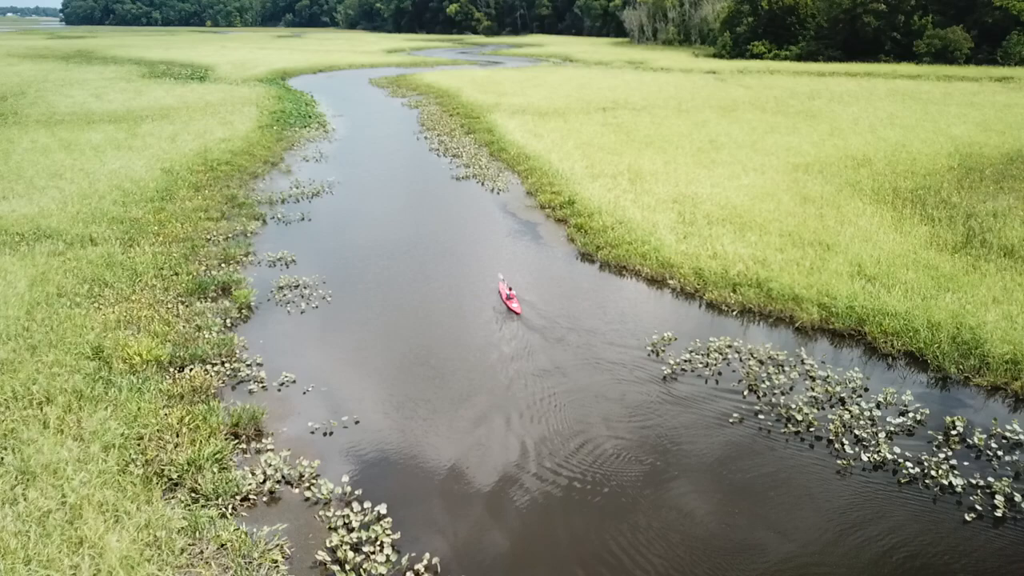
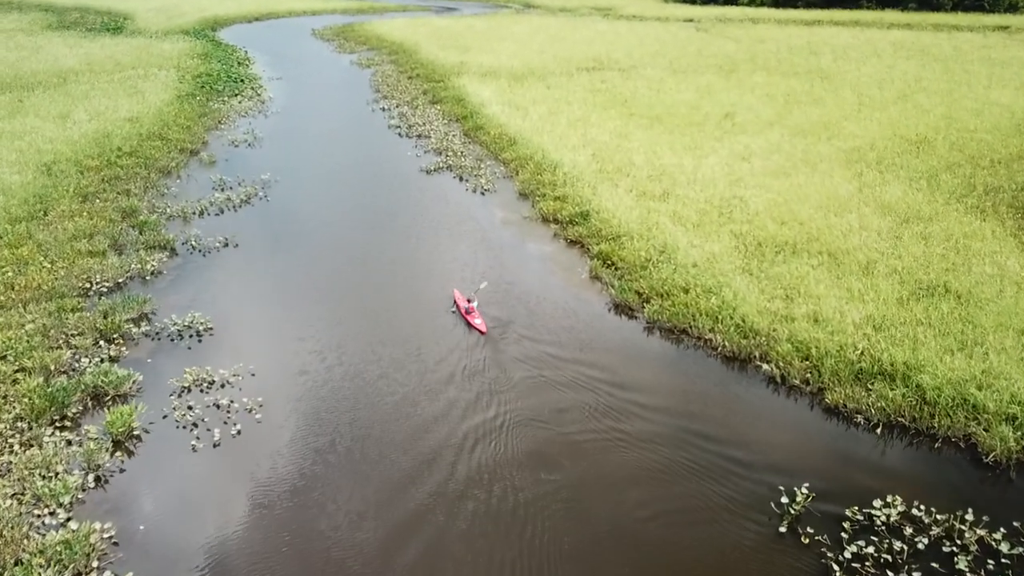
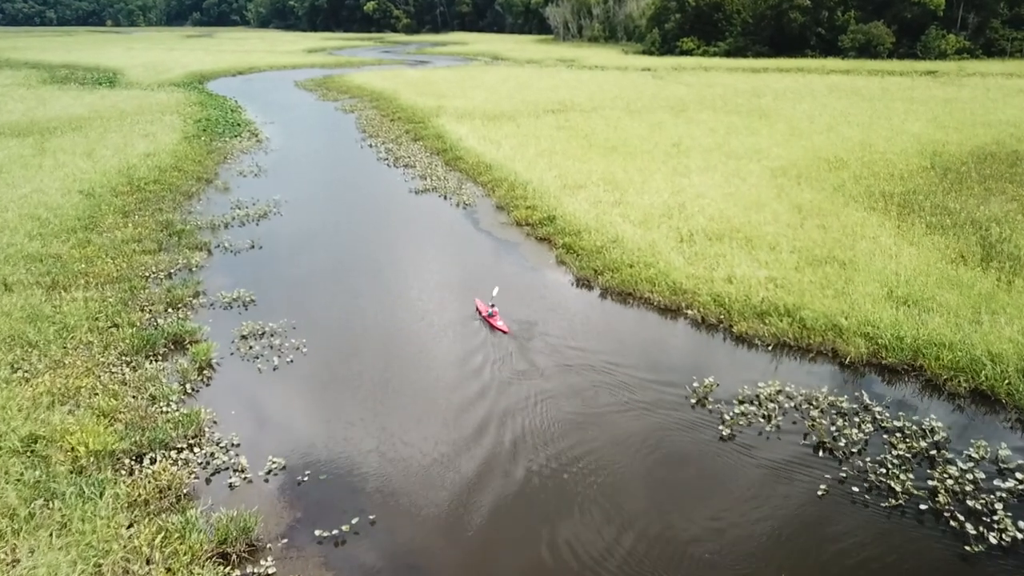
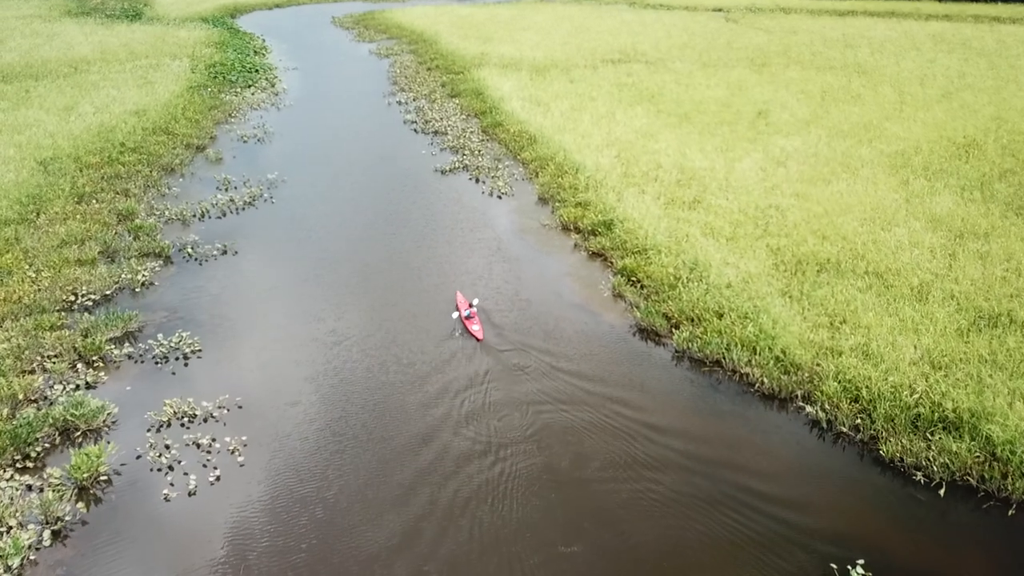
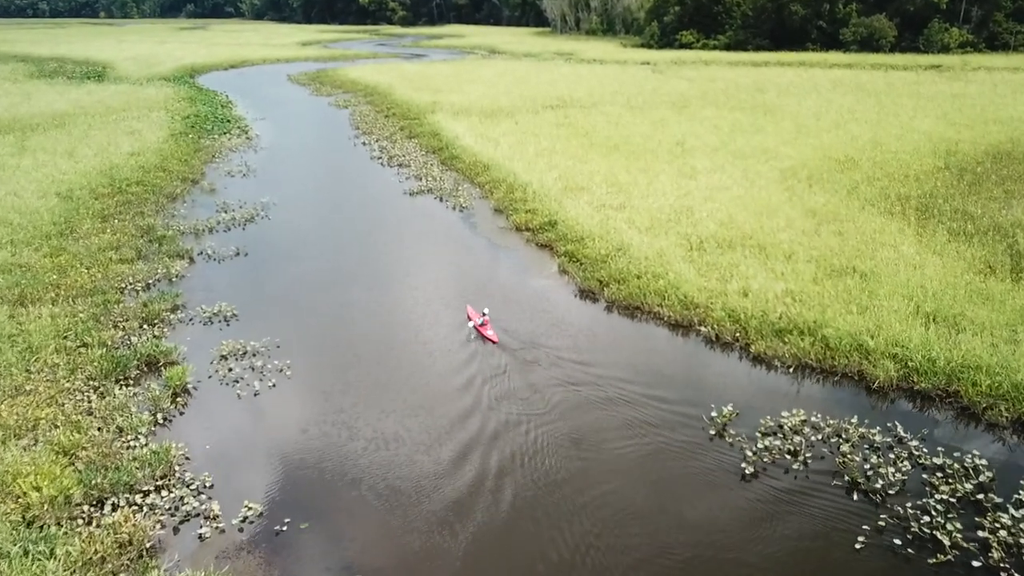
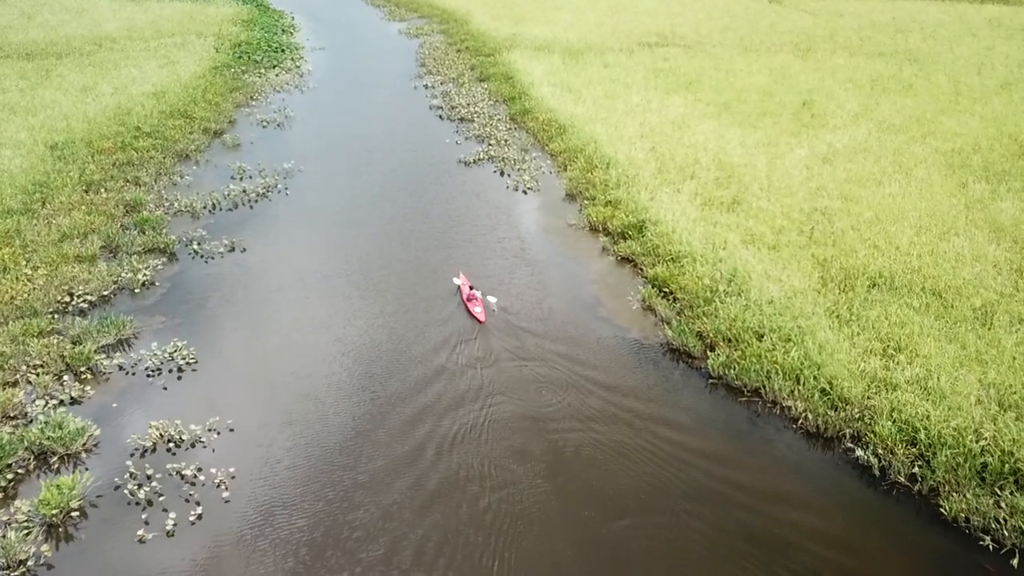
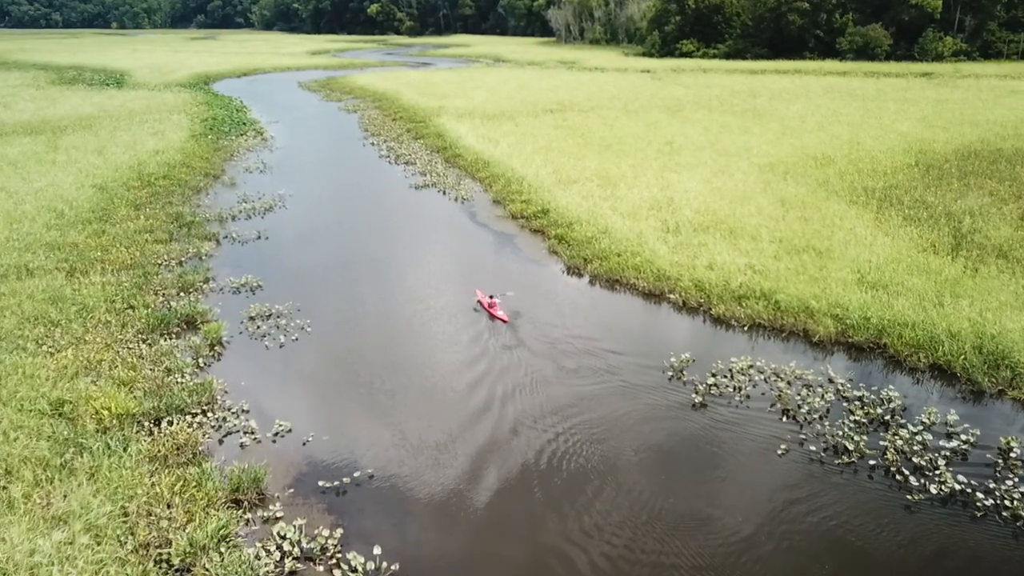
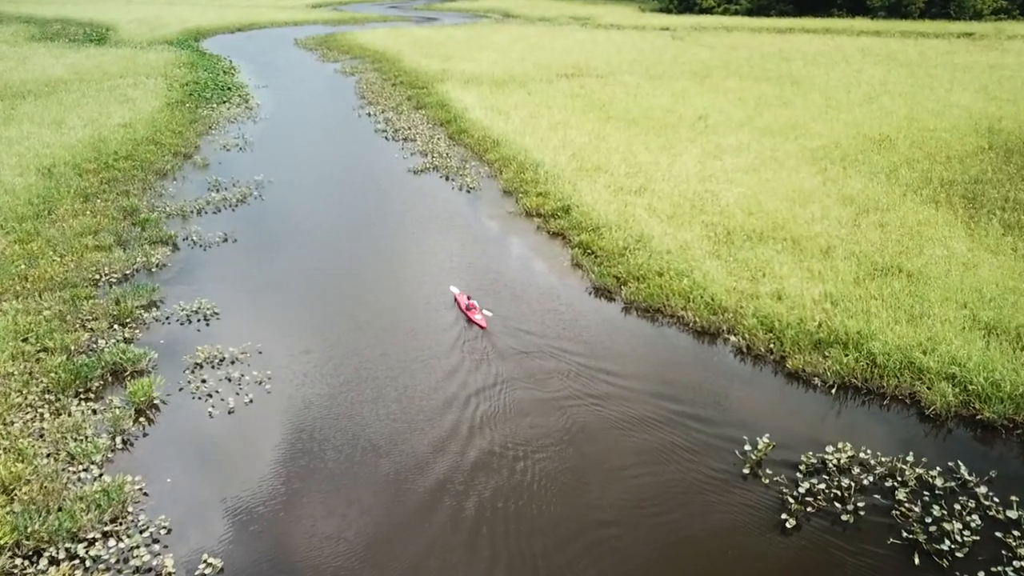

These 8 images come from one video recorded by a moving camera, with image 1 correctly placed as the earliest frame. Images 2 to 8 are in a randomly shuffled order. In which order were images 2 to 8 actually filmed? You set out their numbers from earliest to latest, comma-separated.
7, 3, 5, 8, 2, 4, 6
